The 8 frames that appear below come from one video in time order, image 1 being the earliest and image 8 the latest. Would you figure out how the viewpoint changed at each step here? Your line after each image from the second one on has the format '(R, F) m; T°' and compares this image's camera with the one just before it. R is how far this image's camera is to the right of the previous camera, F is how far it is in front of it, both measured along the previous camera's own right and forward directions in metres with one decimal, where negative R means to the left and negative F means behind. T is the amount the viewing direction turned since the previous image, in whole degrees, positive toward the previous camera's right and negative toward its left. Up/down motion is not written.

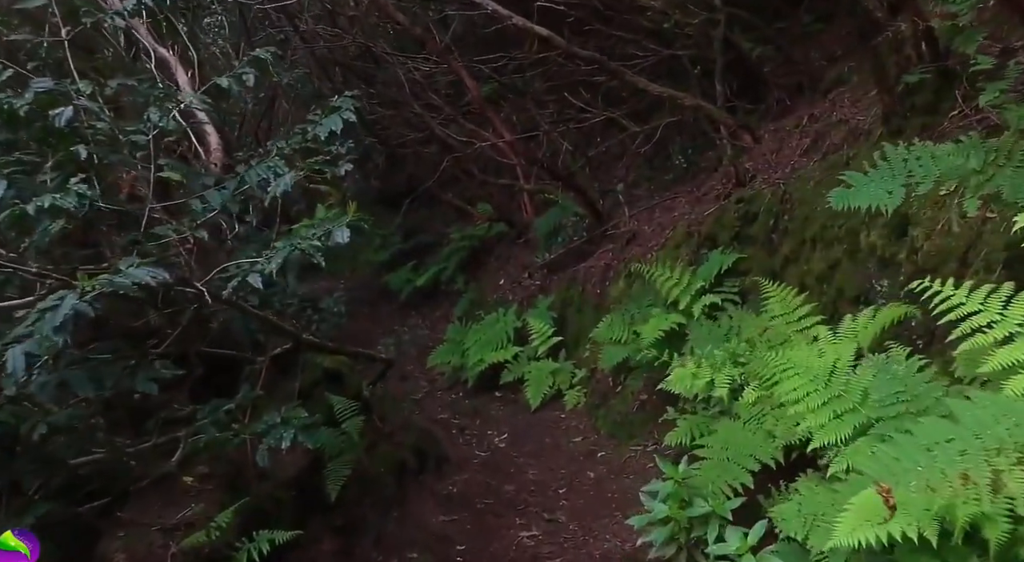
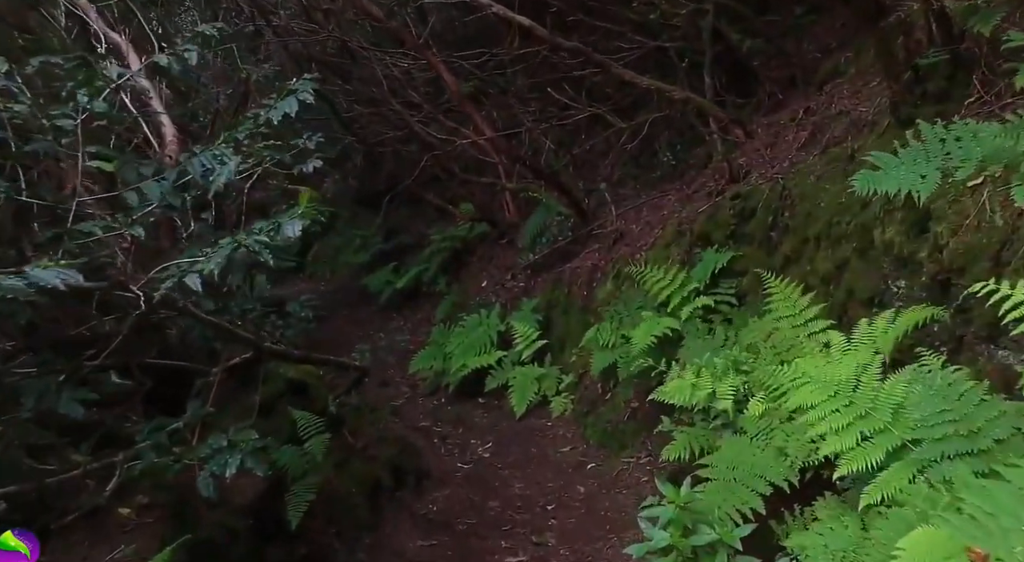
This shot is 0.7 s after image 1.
(0.0, +0.4) m; +1°
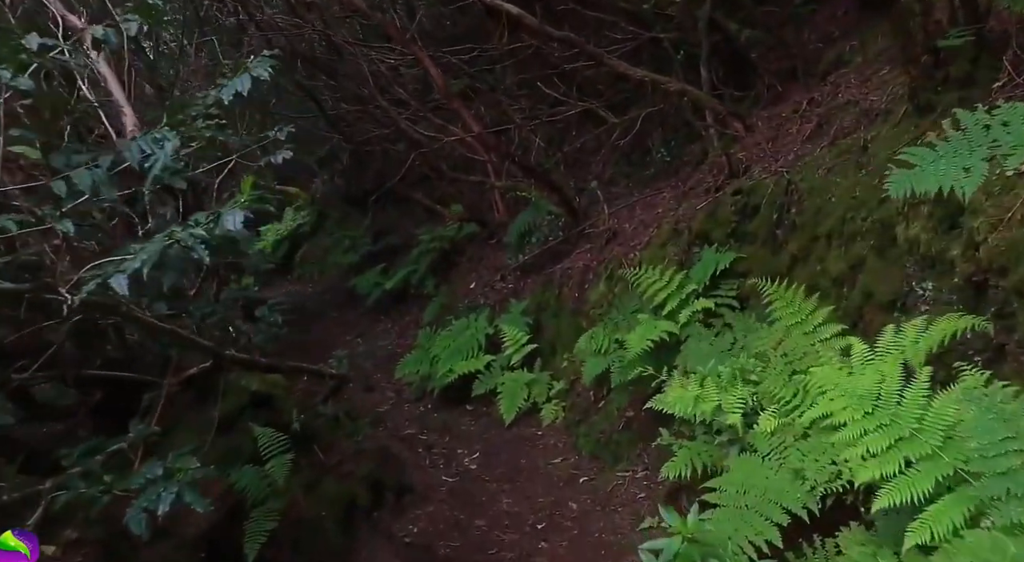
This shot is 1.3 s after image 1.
(0.0, +0.4) m; +1°
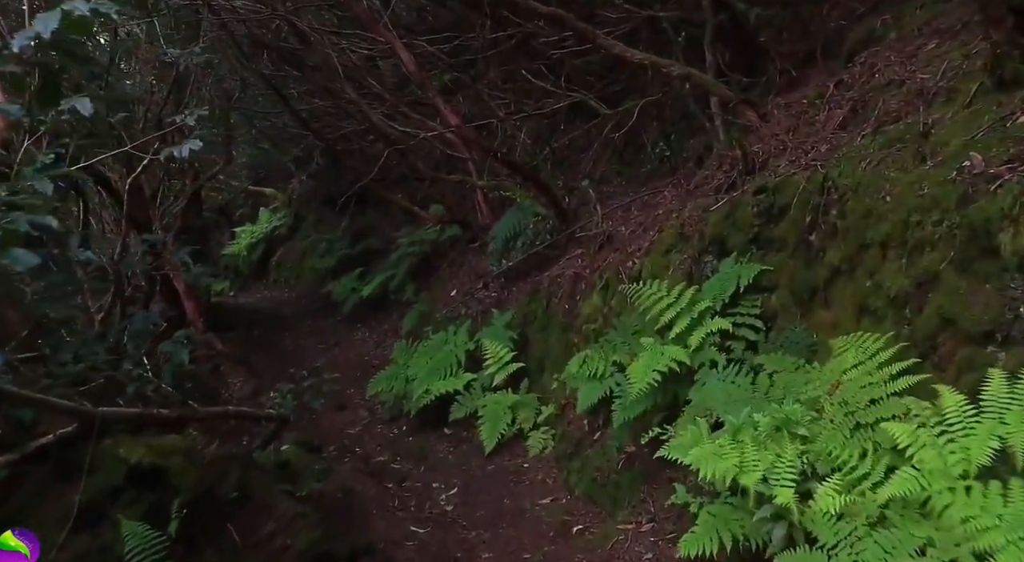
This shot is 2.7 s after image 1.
(0.0, +1.0) m; +1°
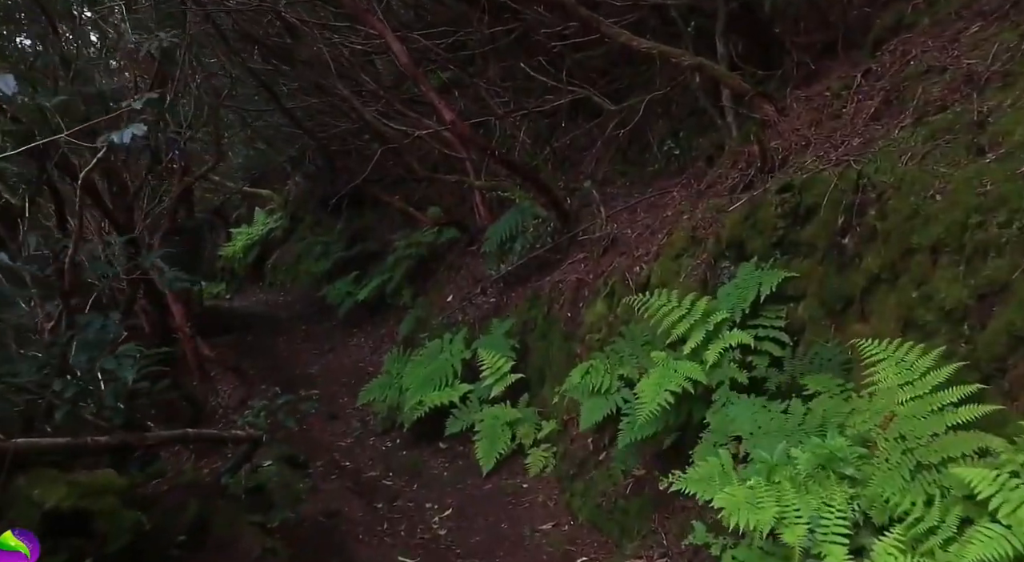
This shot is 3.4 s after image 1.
(0.0, +0.5) m; 0°
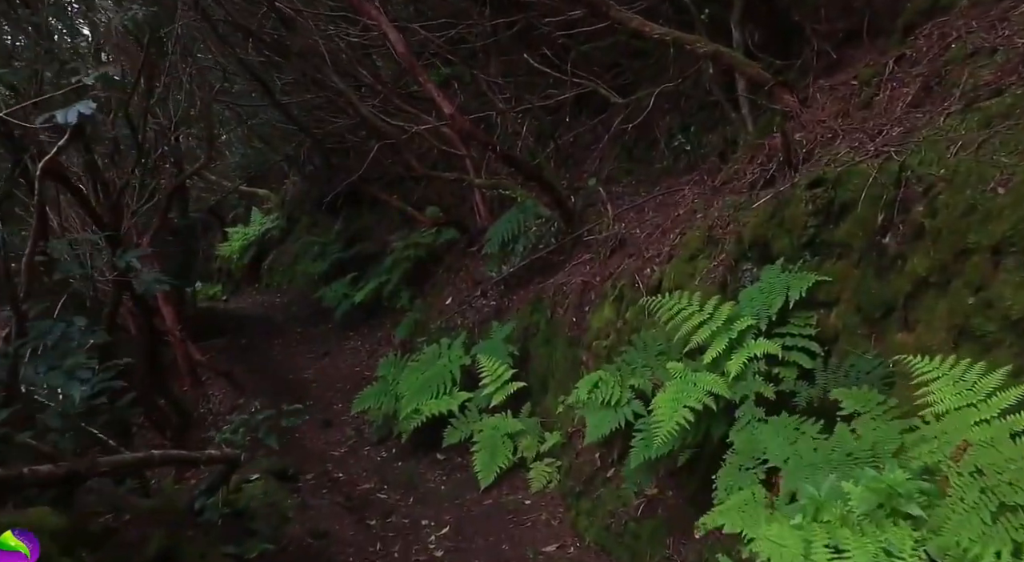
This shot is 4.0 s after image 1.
(0.0, +0.4) m; 0°
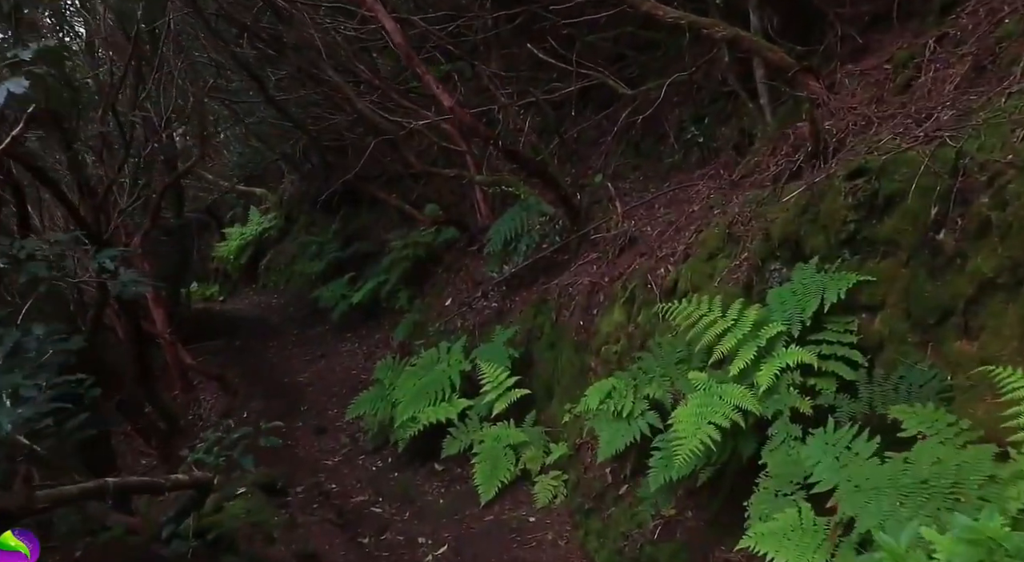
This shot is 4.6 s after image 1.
(0.0, +0.4) m; 0°
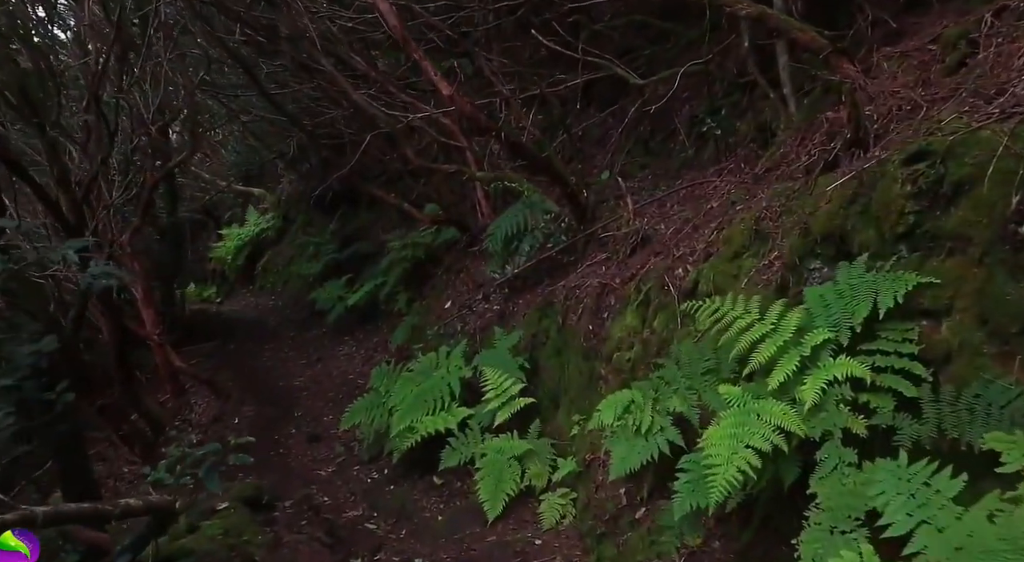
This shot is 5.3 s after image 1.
(0.0, +0.5) m; 0°
